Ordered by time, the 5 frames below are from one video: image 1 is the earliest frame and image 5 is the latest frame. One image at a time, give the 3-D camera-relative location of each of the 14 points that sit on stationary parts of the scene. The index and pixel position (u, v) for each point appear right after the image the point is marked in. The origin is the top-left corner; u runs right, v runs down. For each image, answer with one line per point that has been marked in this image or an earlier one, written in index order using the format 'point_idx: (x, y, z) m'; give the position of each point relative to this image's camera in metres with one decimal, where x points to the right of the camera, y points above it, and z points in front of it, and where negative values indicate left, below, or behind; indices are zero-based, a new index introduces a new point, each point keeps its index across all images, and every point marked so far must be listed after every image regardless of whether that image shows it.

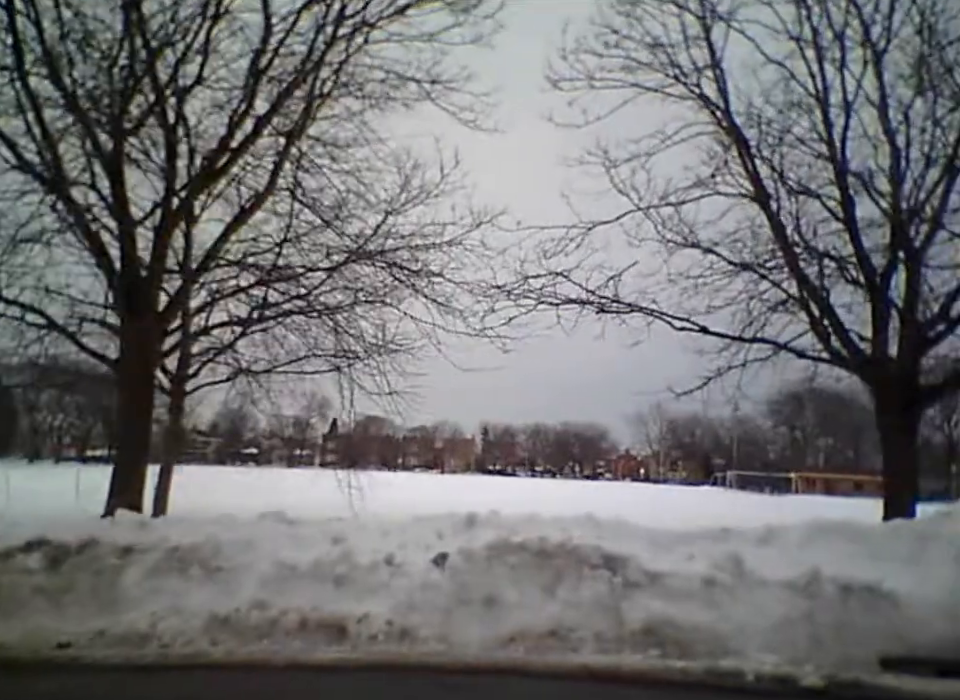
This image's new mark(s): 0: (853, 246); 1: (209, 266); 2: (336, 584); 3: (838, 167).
0: (+5.8, +1.6, +9.8) m
1: (-4.4, +1.3, +10.2) m
2: (-0.9, -1.4, +3.8) m
3: (+5.6, +2.9, +9.9) m
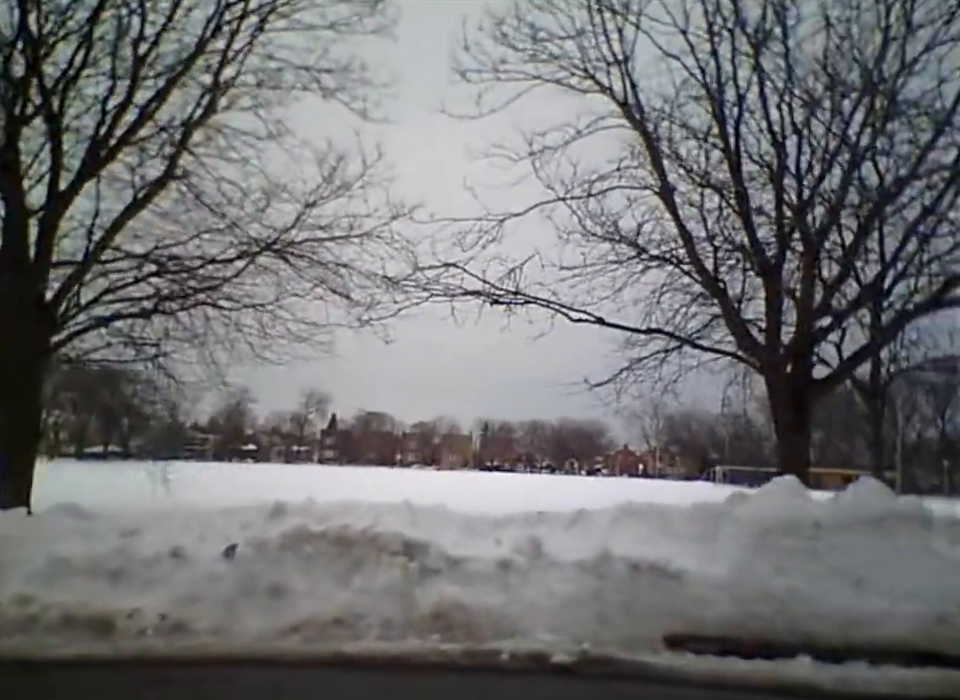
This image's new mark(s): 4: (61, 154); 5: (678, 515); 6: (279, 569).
0: (+4.2, +1.8, +10.1) m
1: (-5.9, +1.5, +9.9) m
2: (-2.1, -1.3, +3.7) m
3: (+4.0, +3.0, +10.1) m
4: (-6.4, +3.0, +9.8) m
5: (+1.6, -1.3, +5.1) m
6: (-1.2, -1.3, +3.9) m
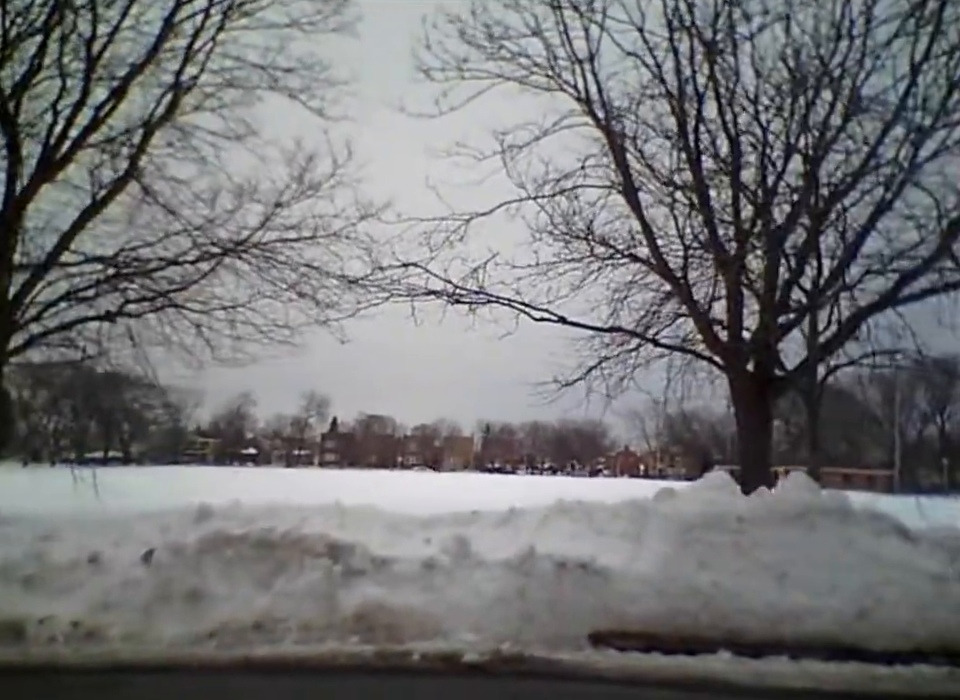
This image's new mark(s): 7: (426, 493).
0: (+3.6, +1.9, +10.1) m
1: (-6.5, +1.4, +9.8) m
2: (-2.6, -1.3, +3.7) m
3: (+3.4, +3.1, +10.2) m
4: (-7.1, +3.0, +9.7) m
5: (+1.1, -1.3, +5.1) m
6: (-1.7, -1.4, +3.8) m
7: (-0.5, -1.3, +5.9) m
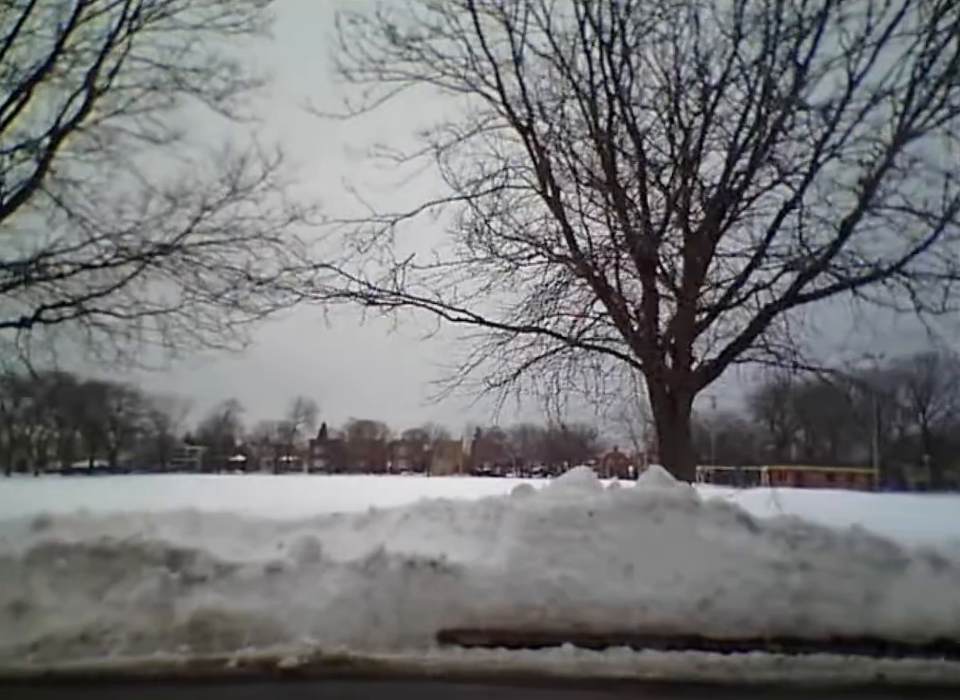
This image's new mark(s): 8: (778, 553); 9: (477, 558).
0: (+2.3, +1.9, +10.2) m
1: (-7.8, +1.3, +9.5) m
2: (-3.5, -1.4, +3.5) m
3: (+2.1, +3.1, +10.3) m
4: (-8.3, +2.8, +9.3) m
5: (+0.1, -1.3, +5.1) m
6: (-2.6, -1.4, +3.7) m
7: (-1.5, -1.3, +5.8) m
8: (+2.1, -1.4, +4.4) m
9: (+0.1, -1.4, +4.3) m
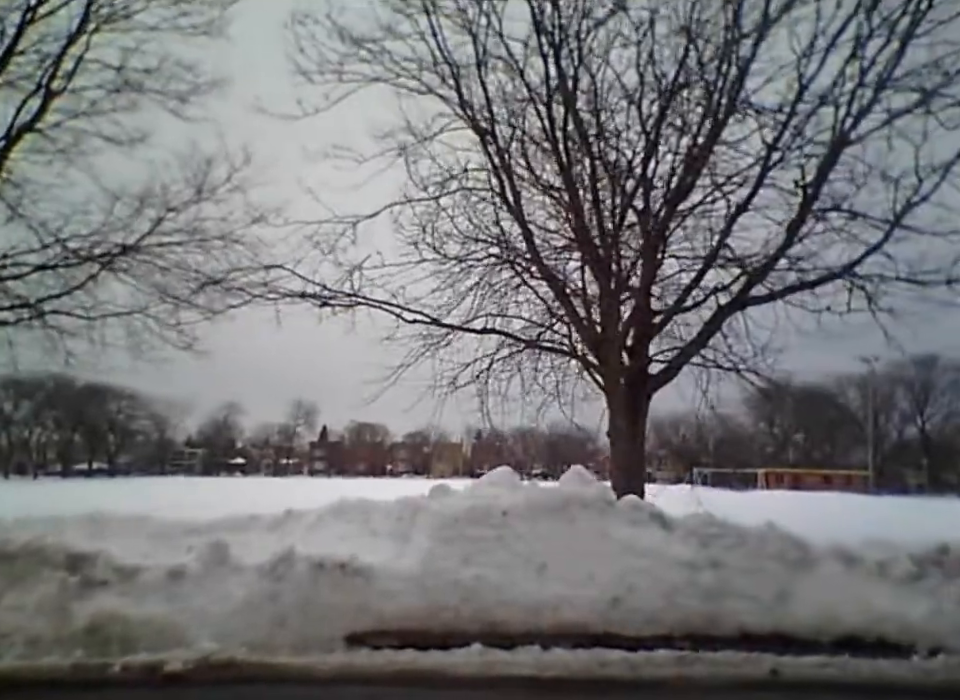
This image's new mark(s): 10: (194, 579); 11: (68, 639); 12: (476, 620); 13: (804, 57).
0: (+1.7, +1.9, +10.3) m
1: (-8.5, +1.2, +9.3) m
2: (-4.1, -1.4, +3.4) m
3: (+1.4, +3.1, +10.3) m
4: (-9.0, +2.8, +9.1) m
5: (-0.5, -1.3, +5.1) m
6: (-3.2, -1.4, +3.6) m
7: (-2.1, -1.4, +5.8) m
8: (+1.5, -1.4, +4.4) m
9: (-0.5, -1.4, +4.3) m
10: (-1.7, -1.4, +4.0) m
11: (-2.3, -1.6, +3.5) m
12: (-0.1, -1.6, +3.8) m
13: (+4.8, +4.3, +9.4) m
